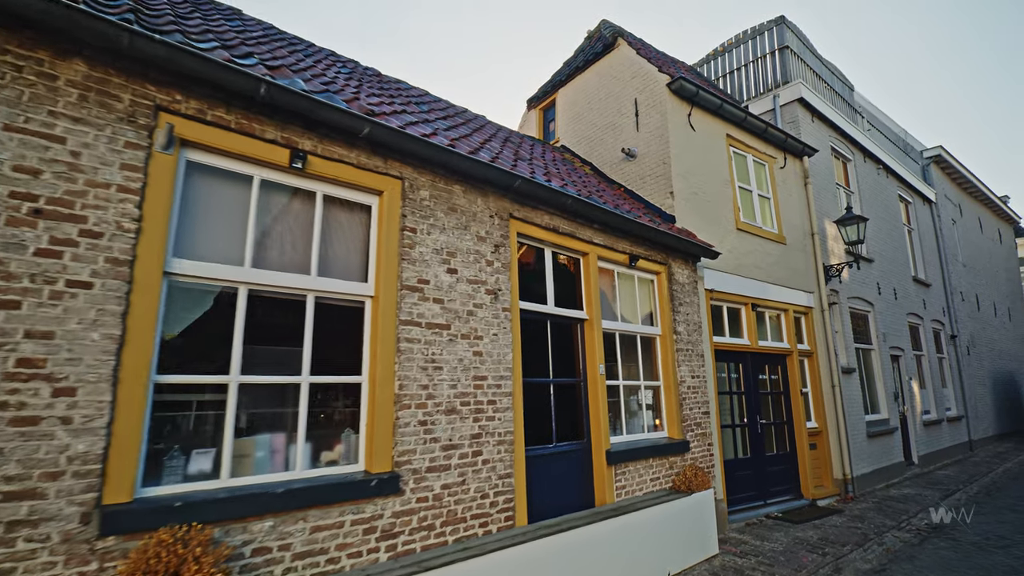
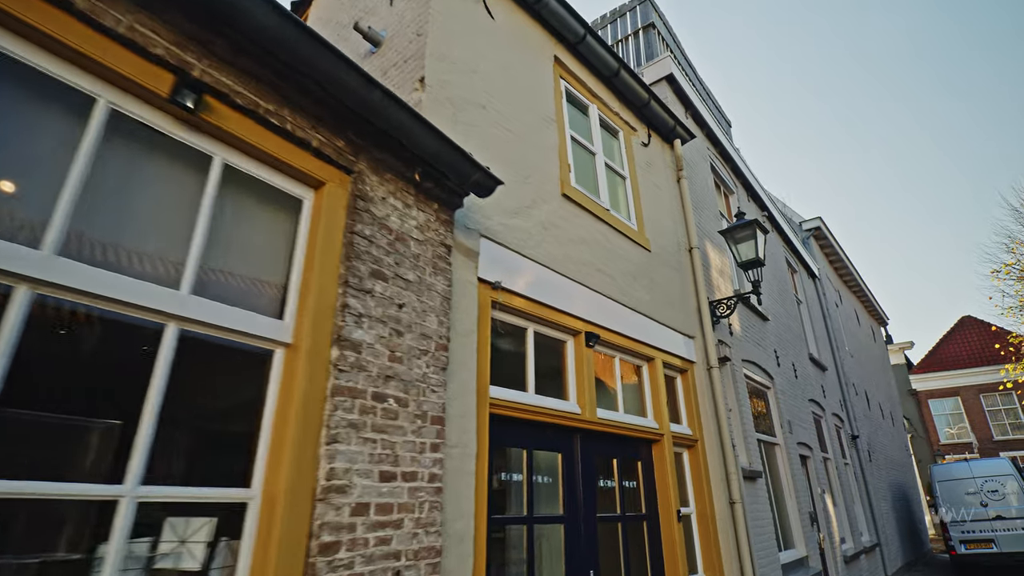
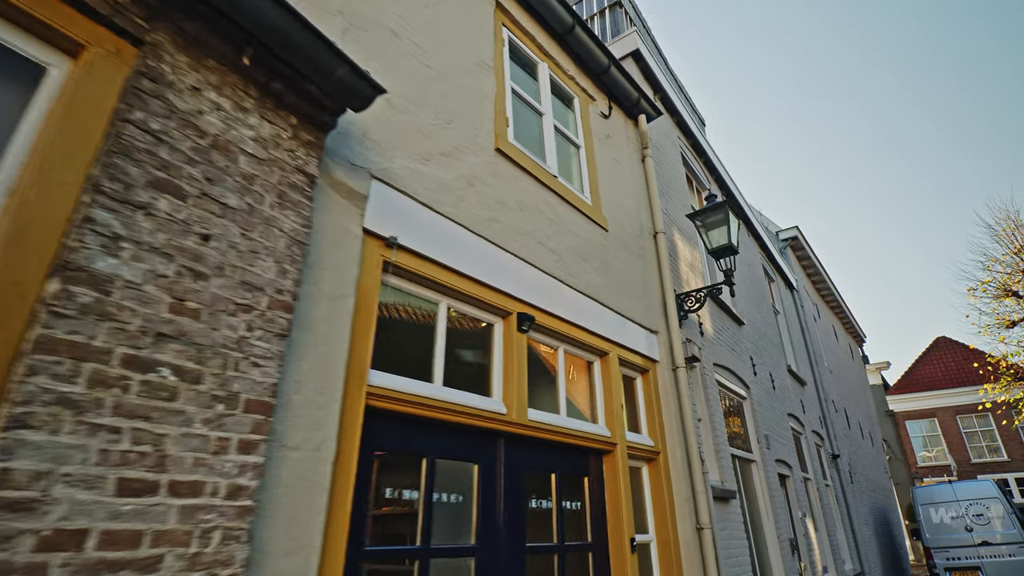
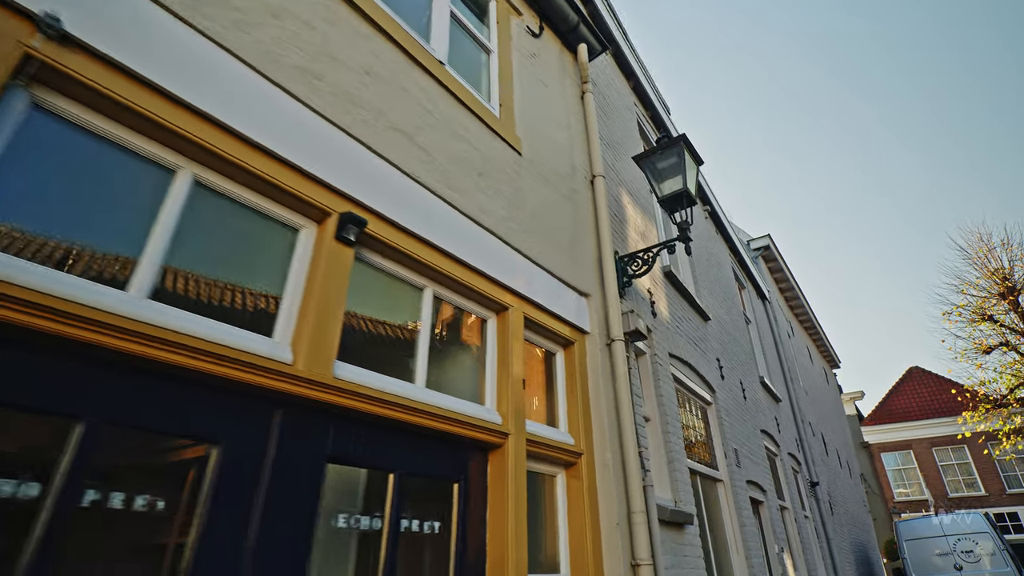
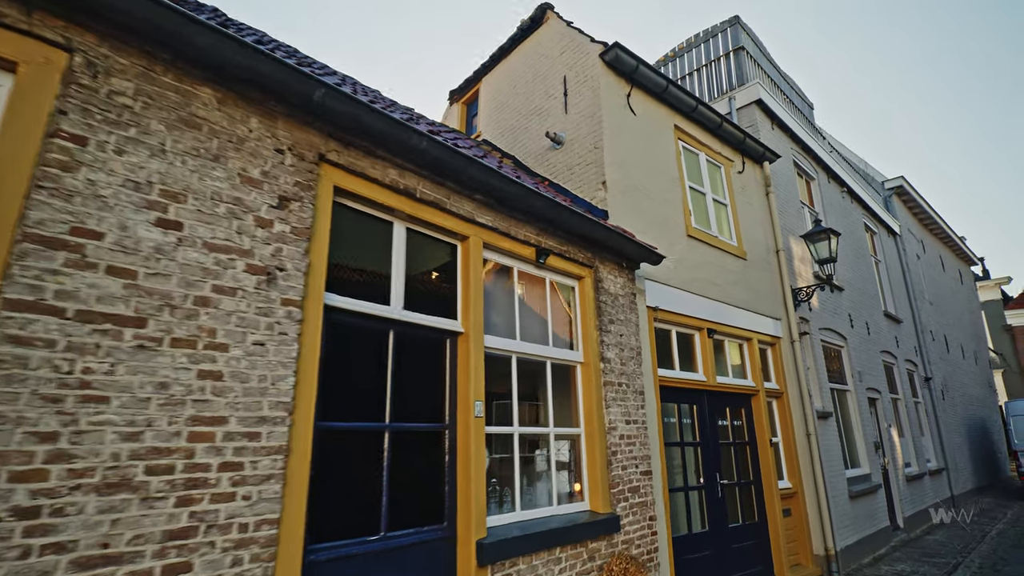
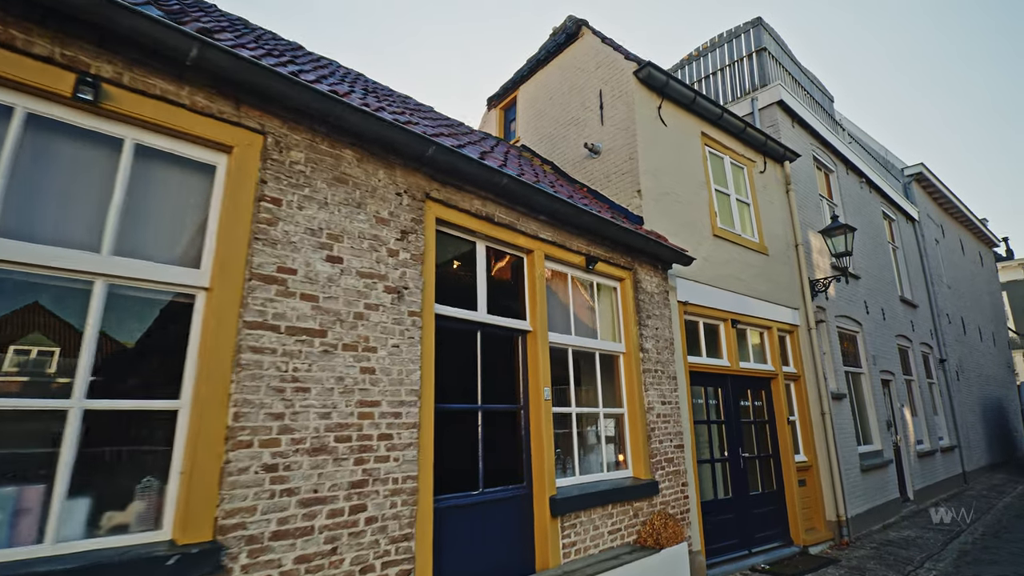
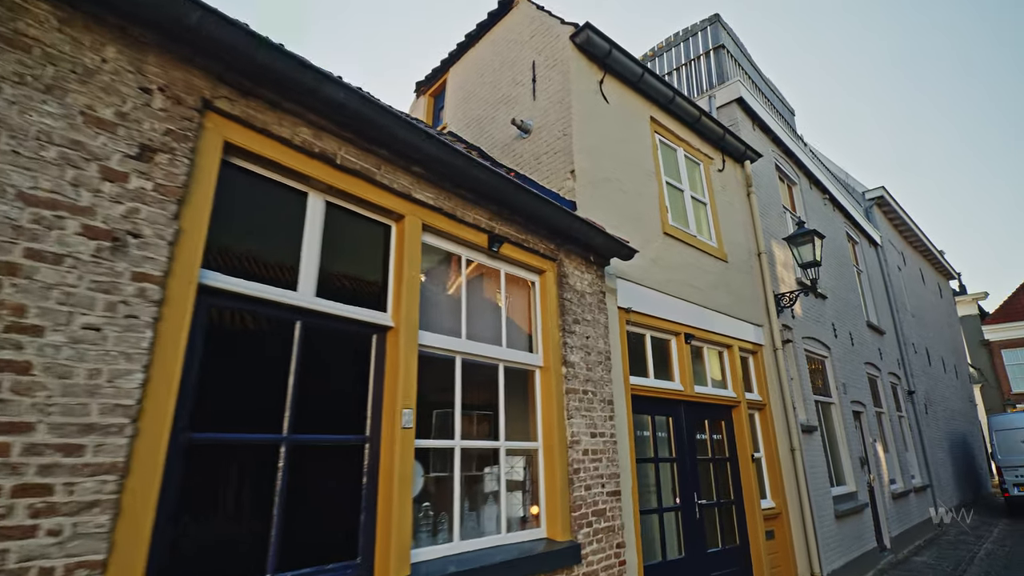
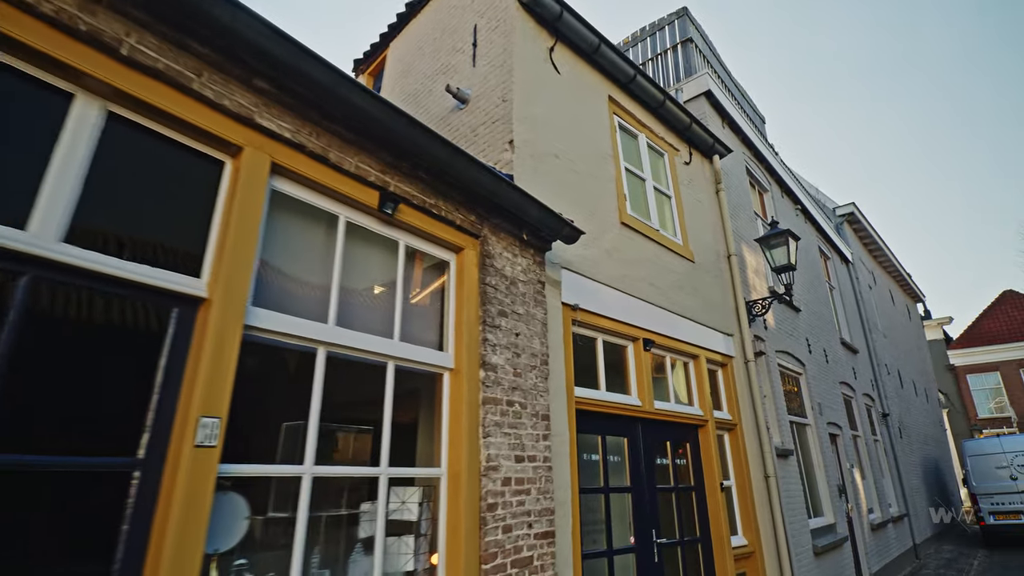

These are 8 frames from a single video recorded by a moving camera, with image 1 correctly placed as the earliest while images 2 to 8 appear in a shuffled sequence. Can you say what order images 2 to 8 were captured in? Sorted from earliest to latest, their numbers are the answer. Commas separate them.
6, 5, 7, 8, 2, 3, 4
